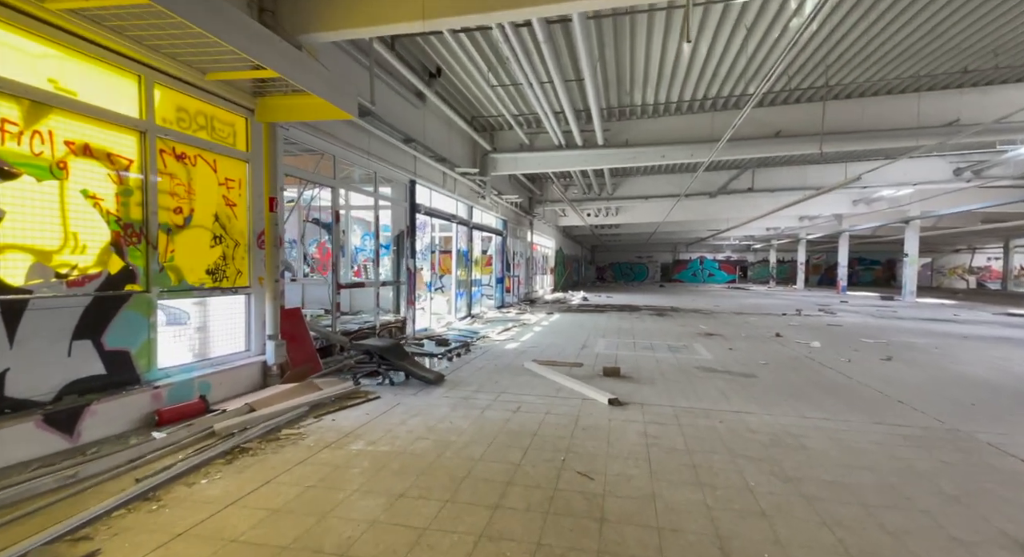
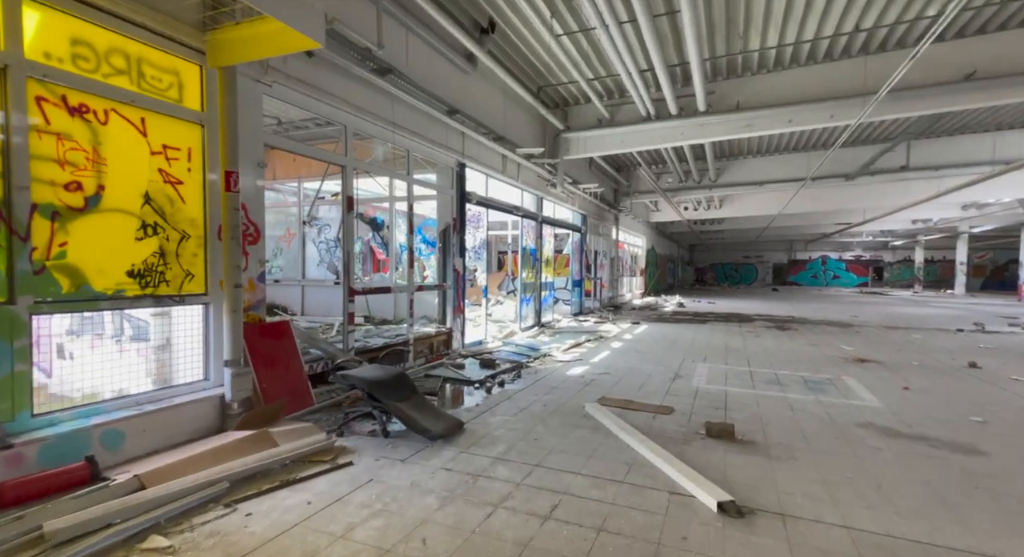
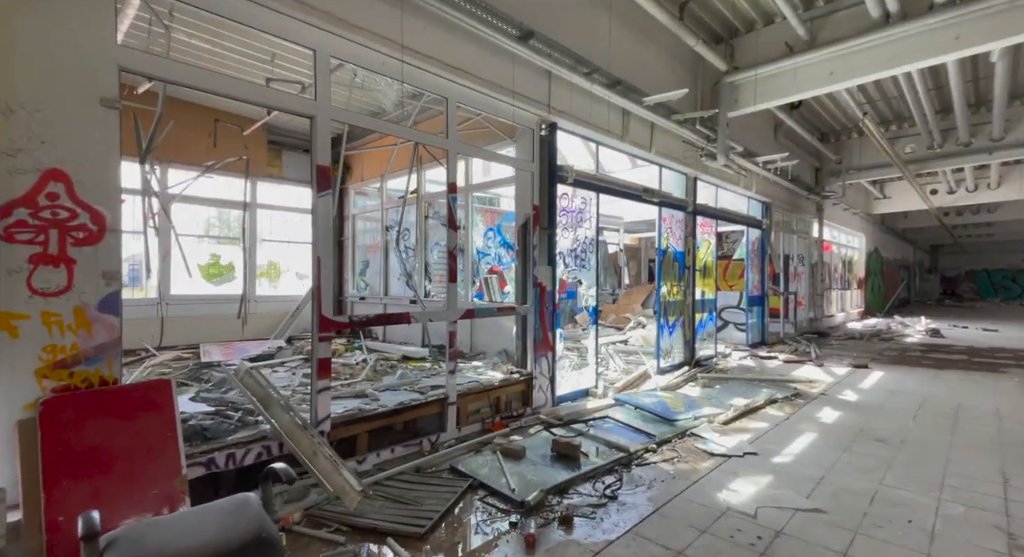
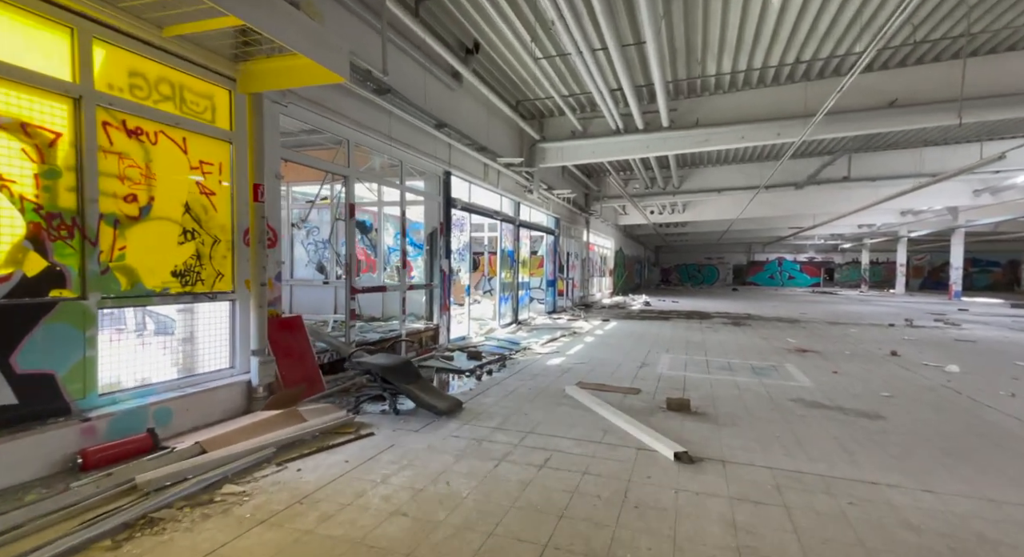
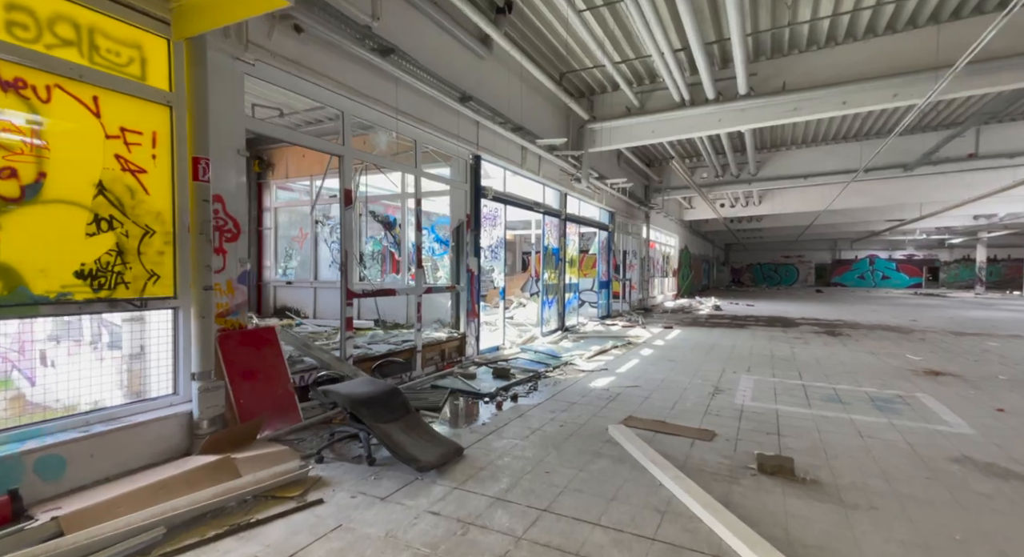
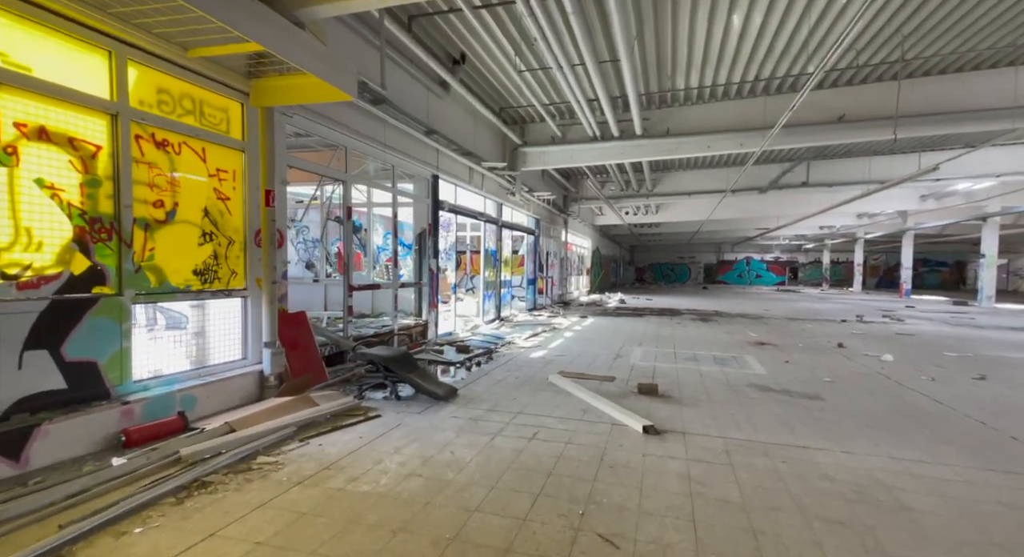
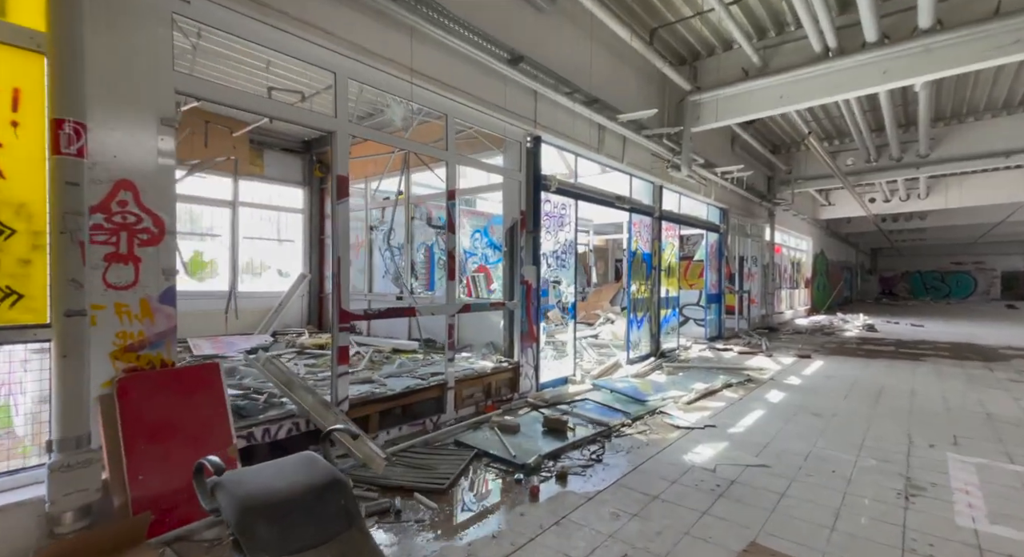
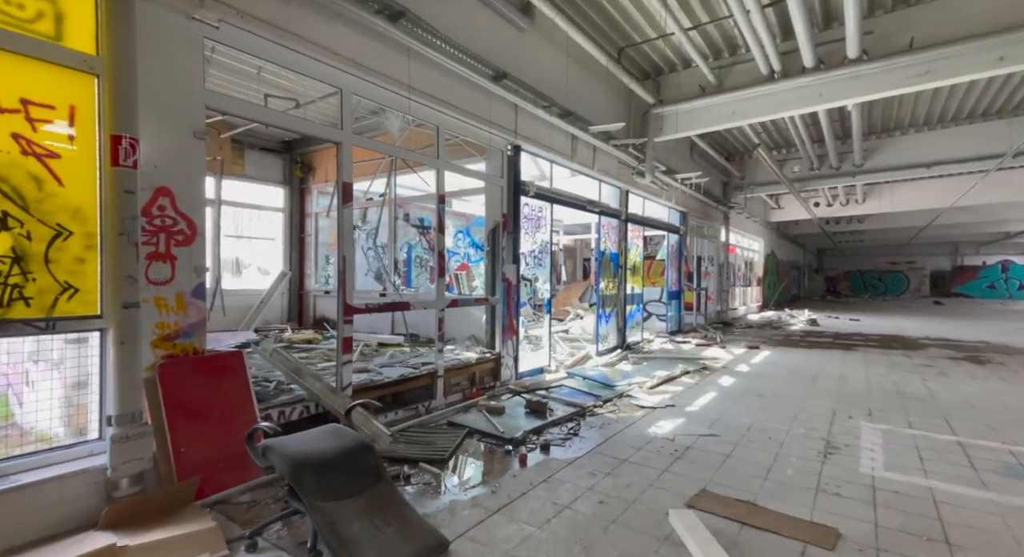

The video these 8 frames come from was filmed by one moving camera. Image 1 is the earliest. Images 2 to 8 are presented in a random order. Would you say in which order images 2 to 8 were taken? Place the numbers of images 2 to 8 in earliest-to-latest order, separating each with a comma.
6, 4, 2, 5, 8, 7, 3
